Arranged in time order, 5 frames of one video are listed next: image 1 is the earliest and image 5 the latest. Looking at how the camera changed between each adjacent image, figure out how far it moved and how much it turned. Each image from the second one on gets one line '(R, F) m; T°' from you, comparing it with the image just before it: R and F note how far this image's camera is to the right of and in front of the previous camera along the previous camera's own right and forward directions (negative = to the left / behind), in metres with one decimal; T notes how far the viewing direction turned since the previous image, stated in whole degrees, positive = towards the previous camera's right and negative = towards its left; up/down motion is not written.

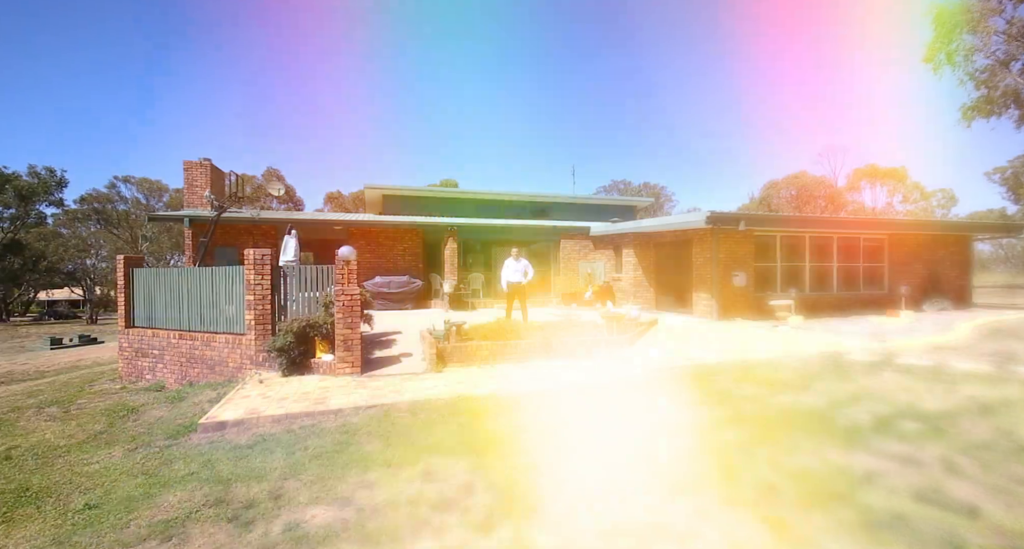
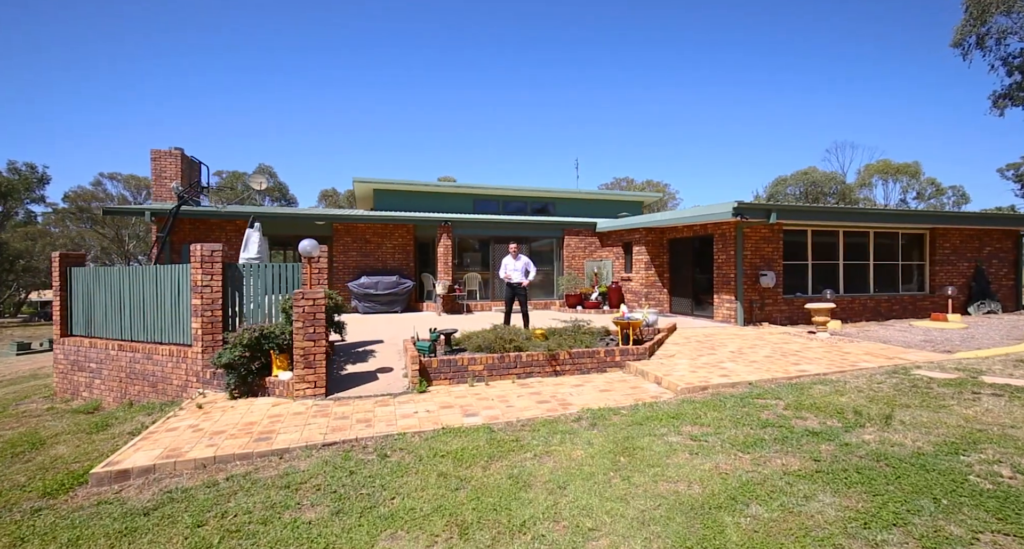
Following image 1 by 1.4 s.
(0.0, +1.3) m; 0°
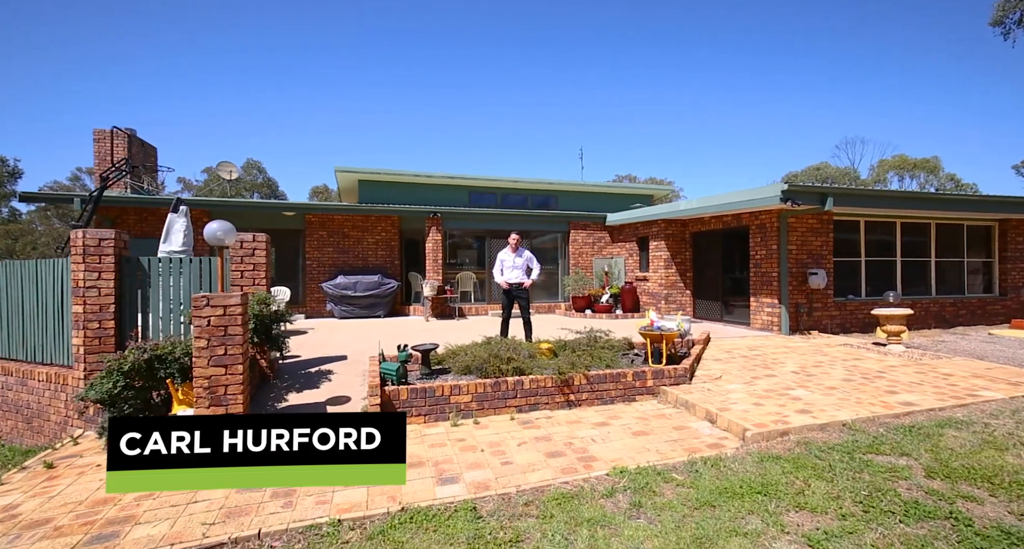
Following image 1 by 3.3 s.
(0.0, +1.7) m; 0°
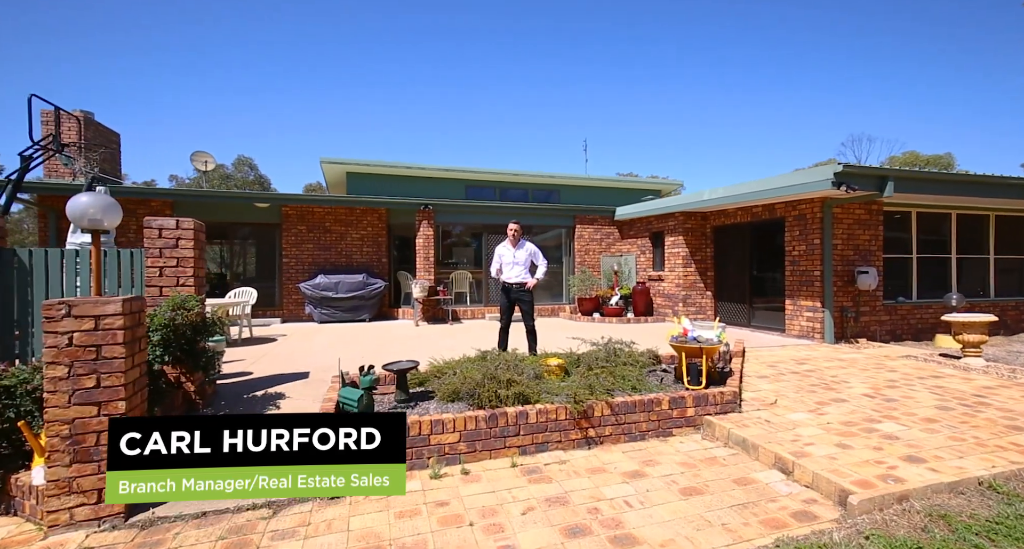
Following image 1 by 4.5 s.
(0.0, +1.2) m; 0°
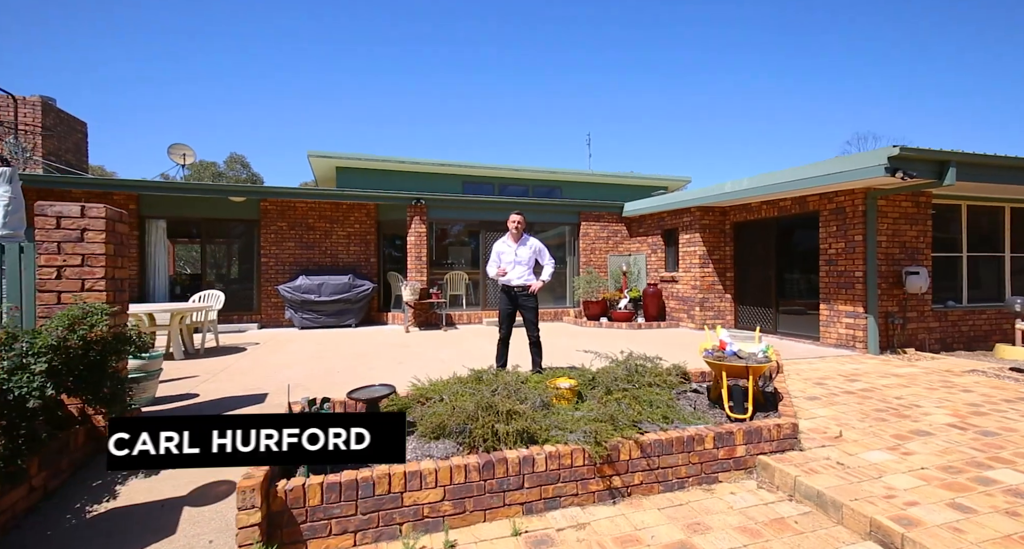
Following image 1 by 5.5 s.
(0.0, +0.9) m; 0°
